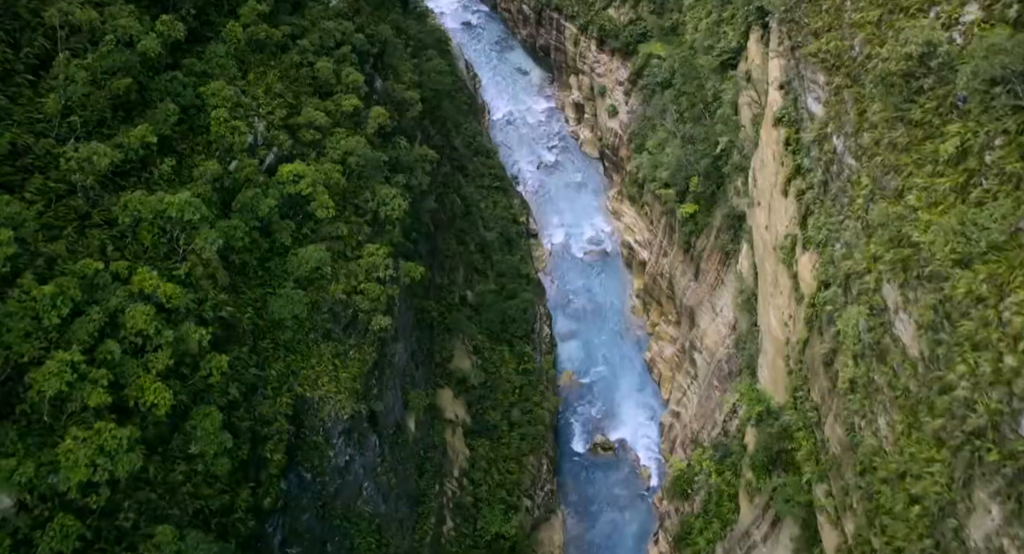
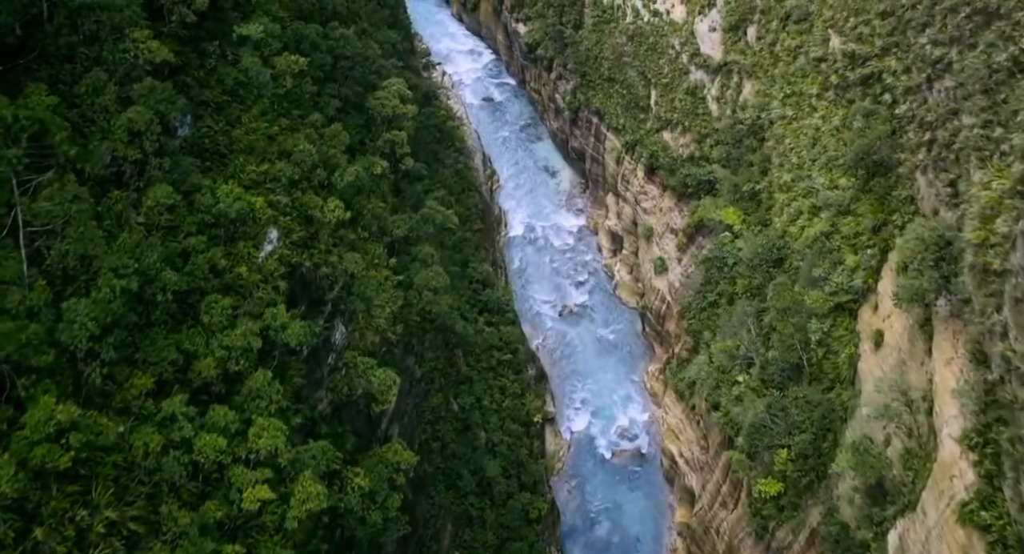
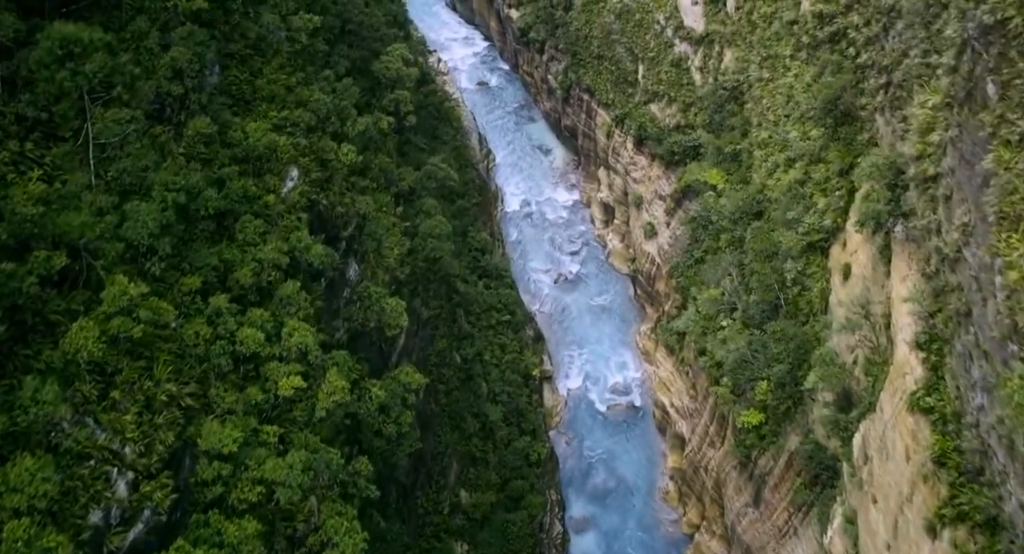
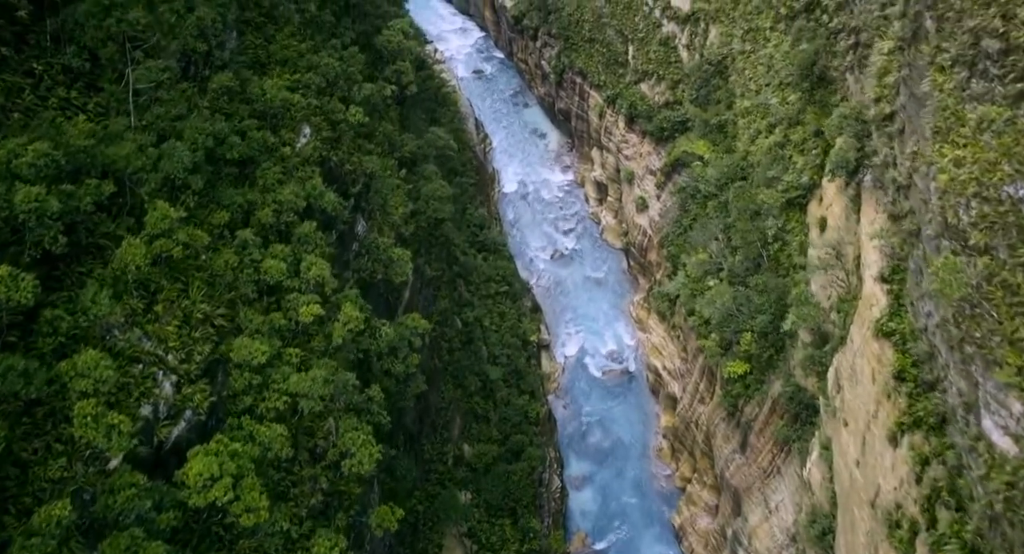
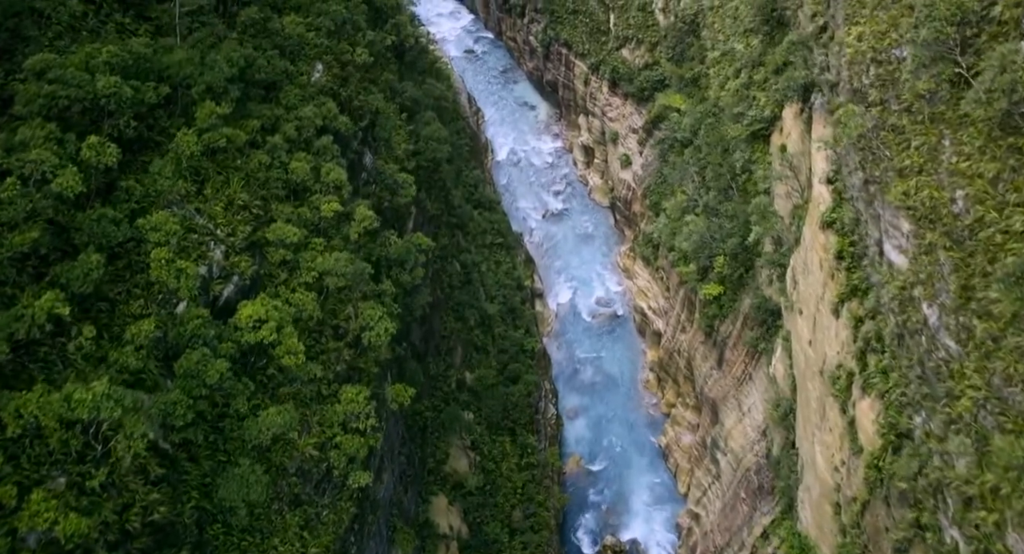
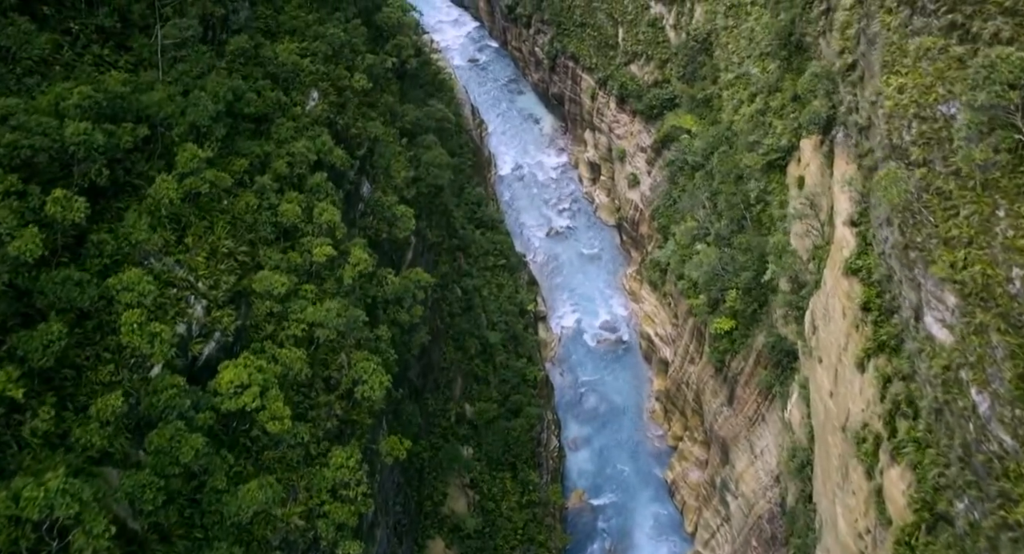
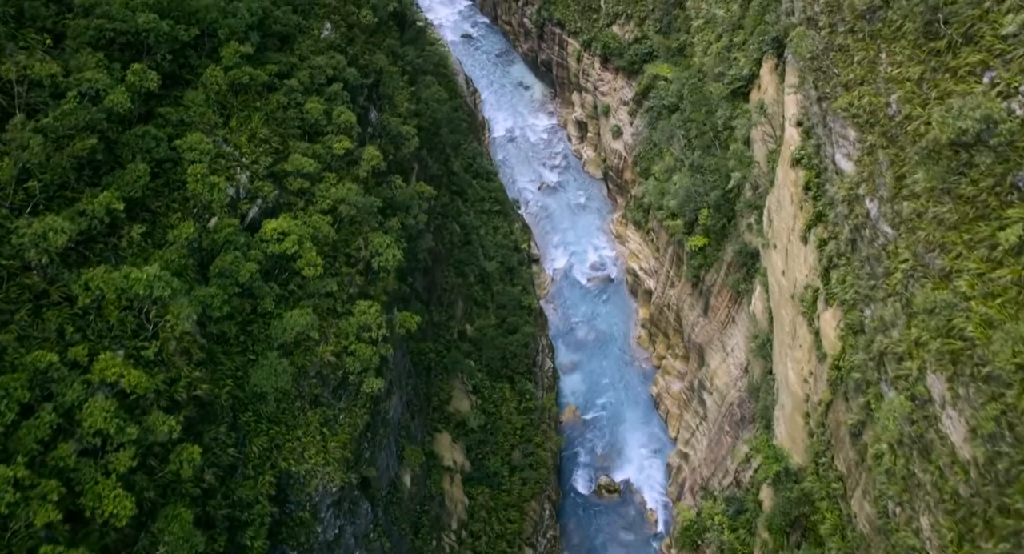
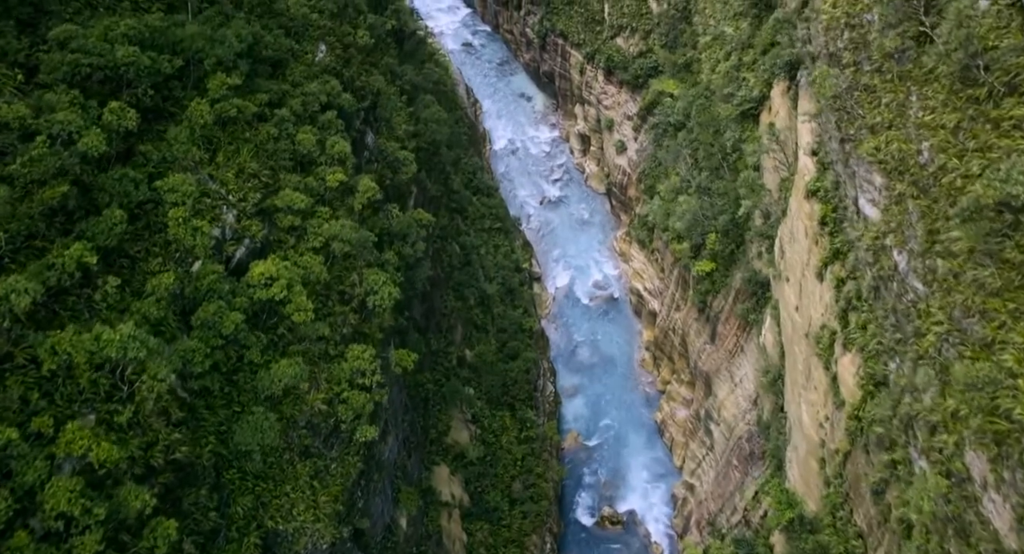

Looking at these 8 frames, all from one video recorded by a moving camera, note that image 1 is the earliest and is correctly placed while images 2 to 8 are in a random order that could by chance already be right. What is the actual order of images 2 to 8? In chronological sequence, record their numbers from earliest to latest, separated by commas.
7, 8, 5, 6, 4, 3, 2
